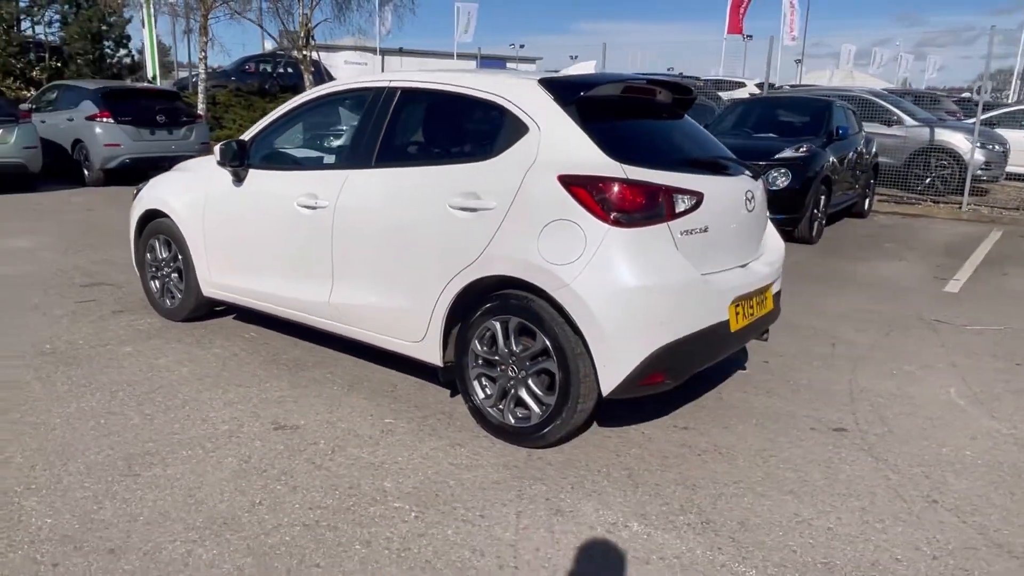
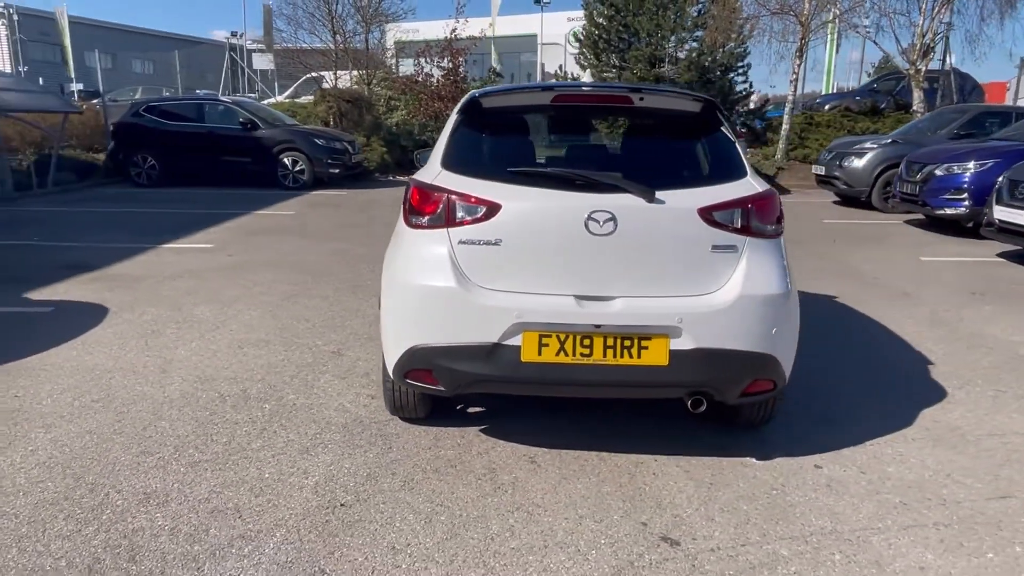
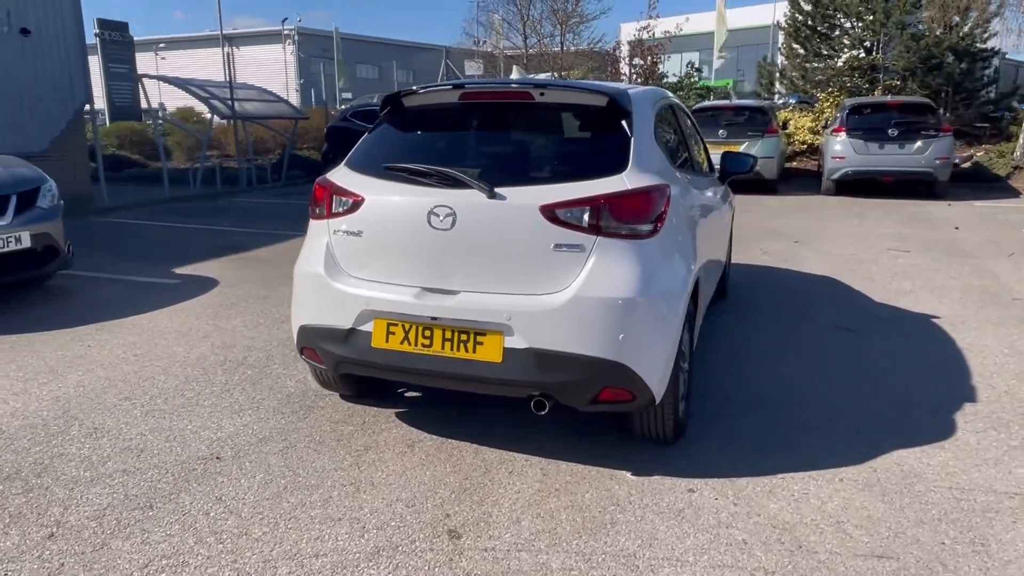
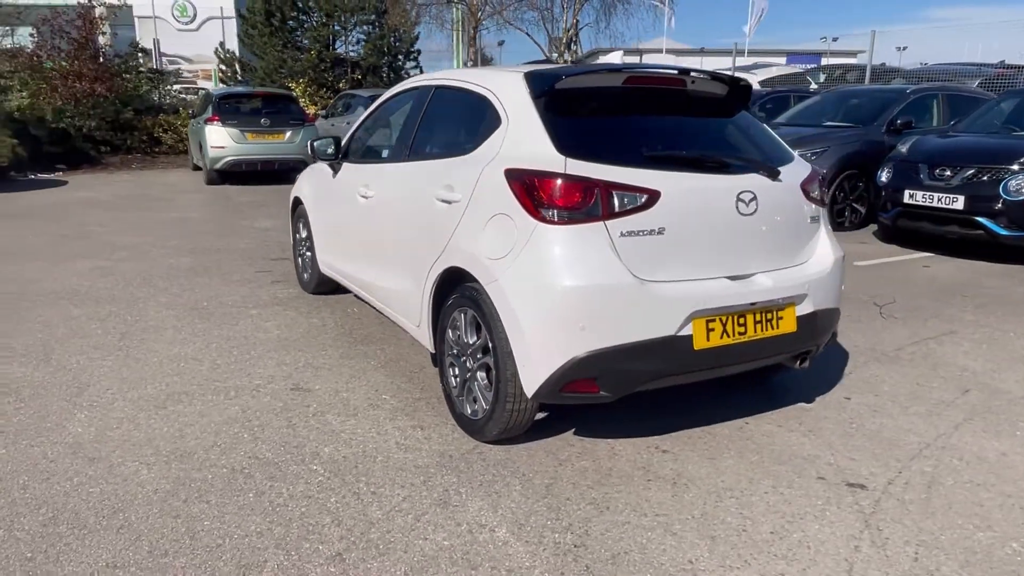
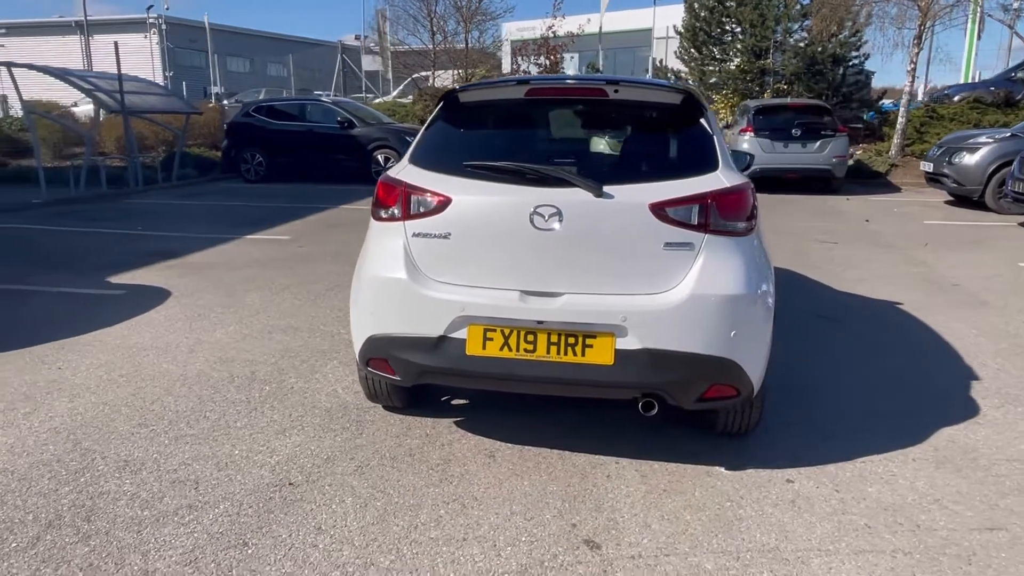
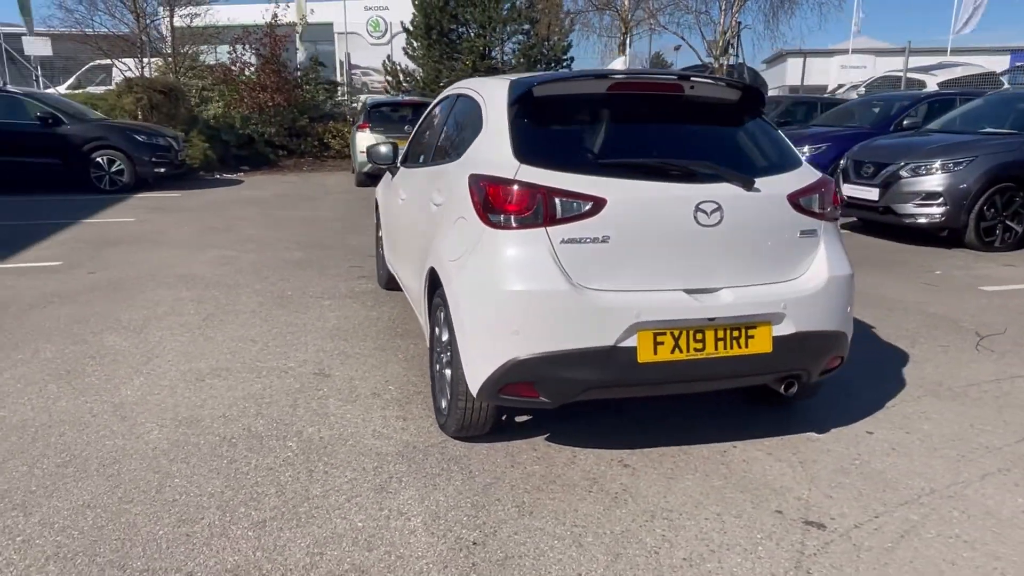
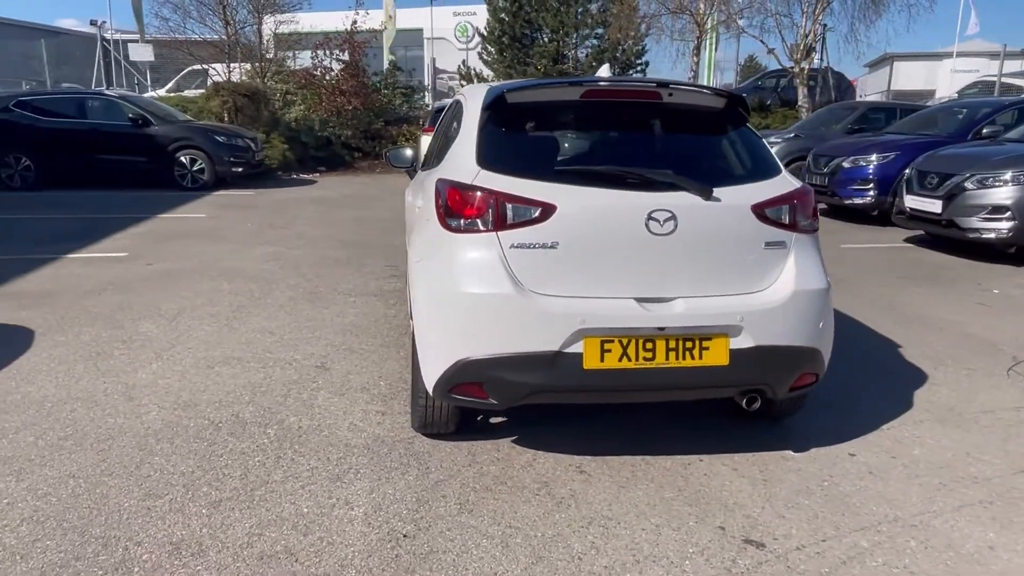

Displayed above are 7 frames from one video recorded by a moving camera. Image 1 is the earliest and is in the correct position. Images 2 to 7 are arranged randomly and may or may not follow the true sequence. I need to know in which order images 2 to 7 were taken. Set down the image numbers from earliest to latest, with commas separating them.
4, 6, 7, 2, 5, 3
